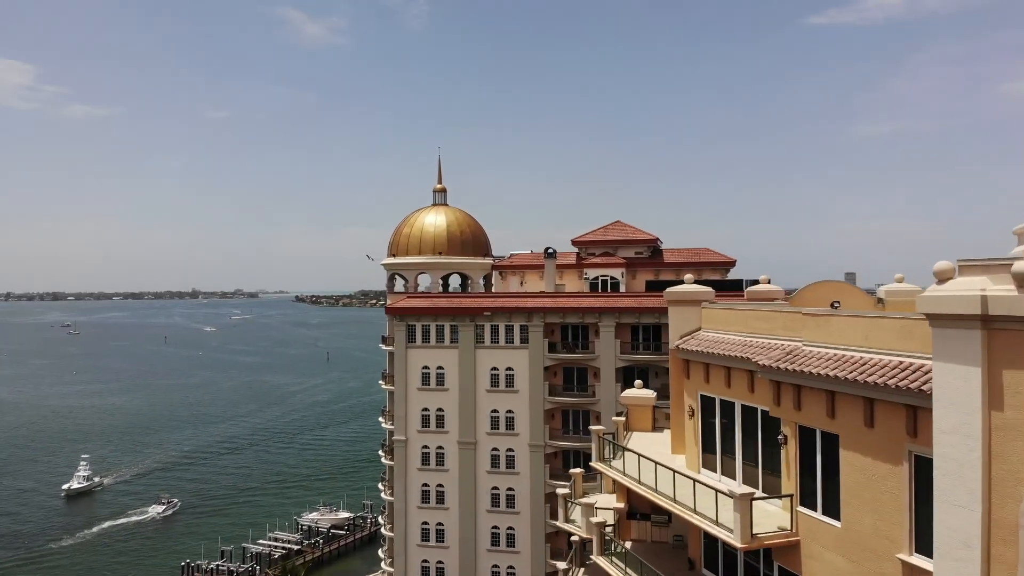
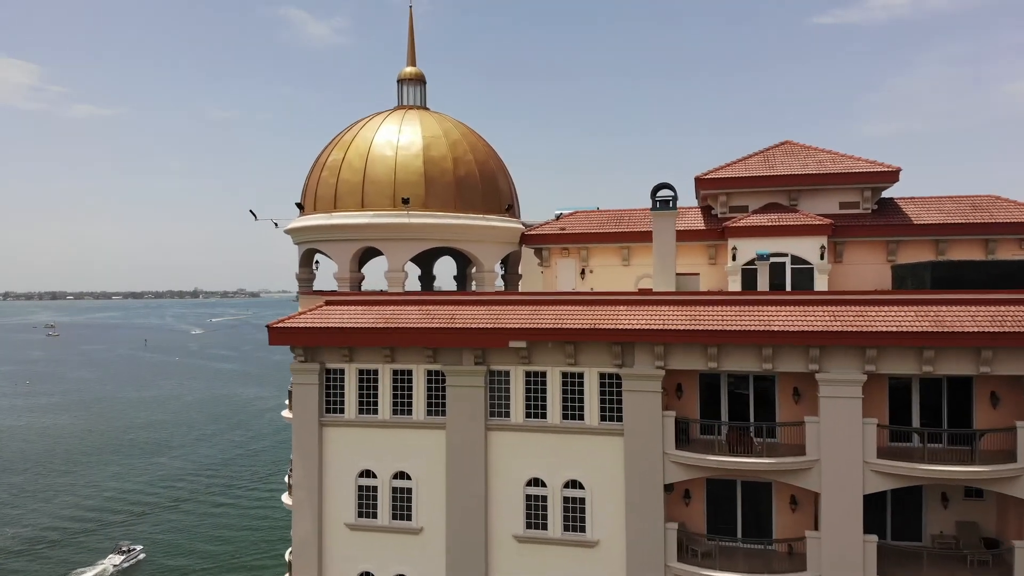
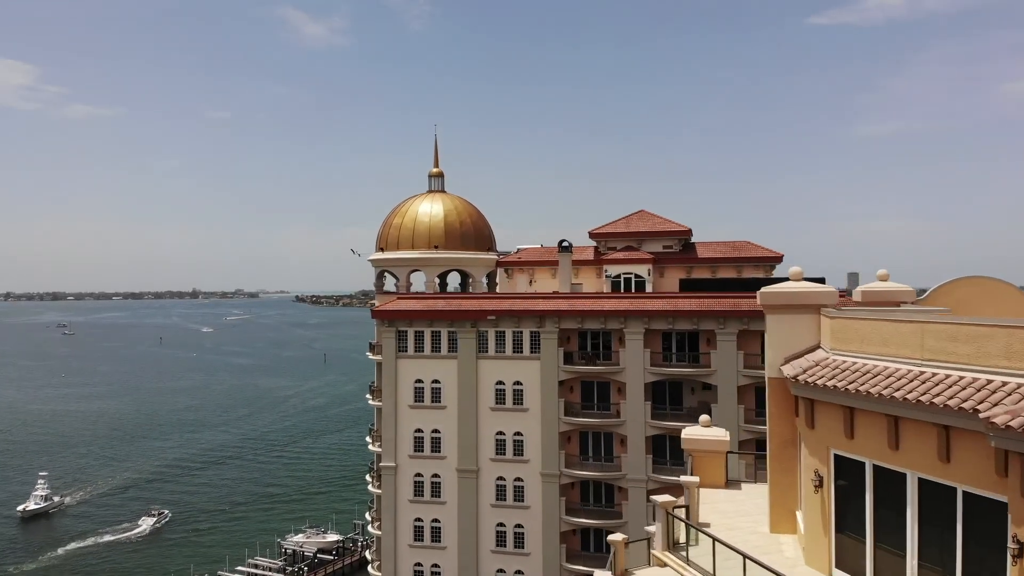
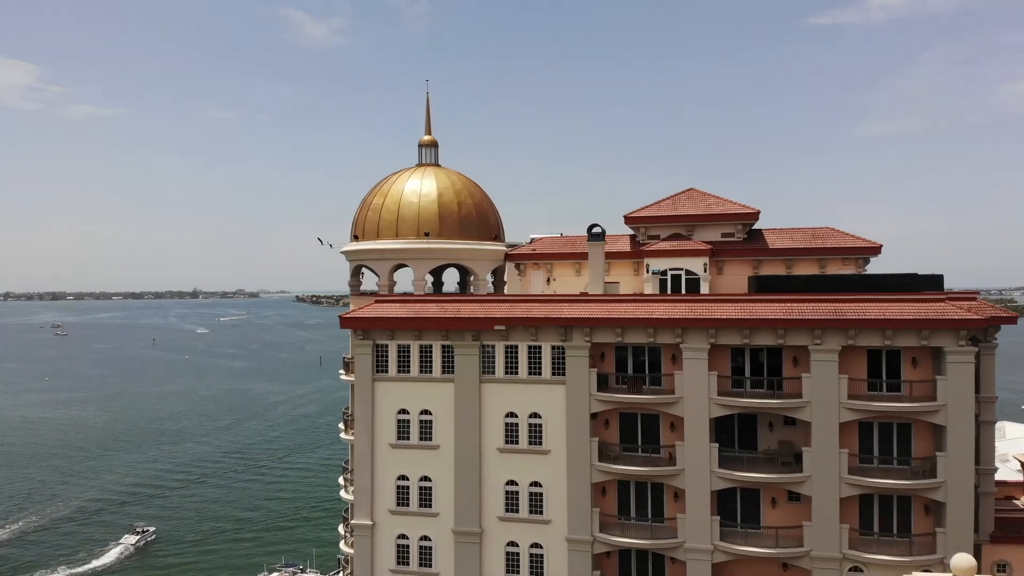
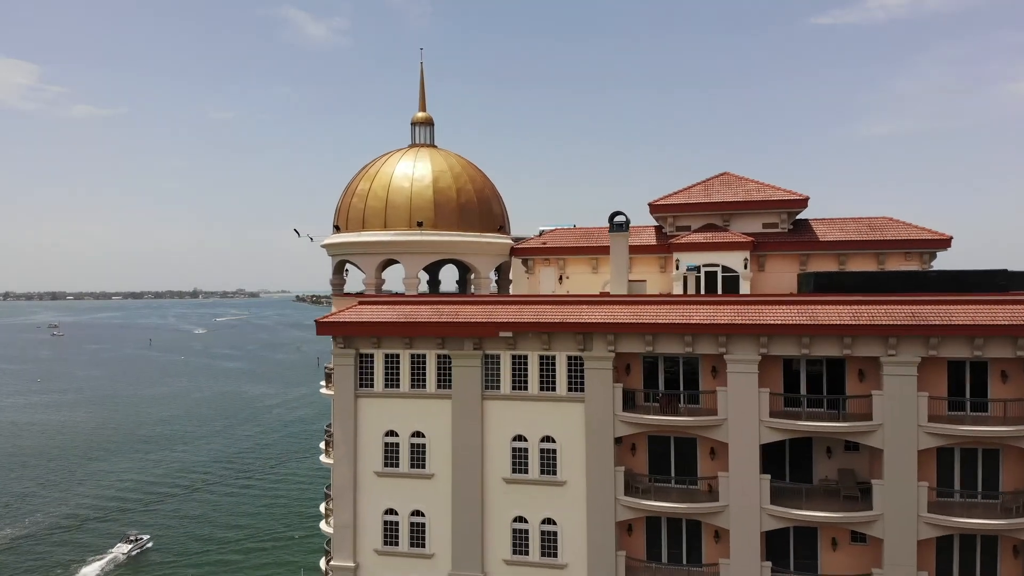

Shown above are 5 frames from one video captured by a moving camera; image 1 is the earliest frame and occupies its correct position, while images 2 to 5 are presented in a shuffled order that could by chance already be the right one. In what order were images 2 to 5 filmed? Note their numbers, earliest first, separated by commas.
3, 4, 5, 2
